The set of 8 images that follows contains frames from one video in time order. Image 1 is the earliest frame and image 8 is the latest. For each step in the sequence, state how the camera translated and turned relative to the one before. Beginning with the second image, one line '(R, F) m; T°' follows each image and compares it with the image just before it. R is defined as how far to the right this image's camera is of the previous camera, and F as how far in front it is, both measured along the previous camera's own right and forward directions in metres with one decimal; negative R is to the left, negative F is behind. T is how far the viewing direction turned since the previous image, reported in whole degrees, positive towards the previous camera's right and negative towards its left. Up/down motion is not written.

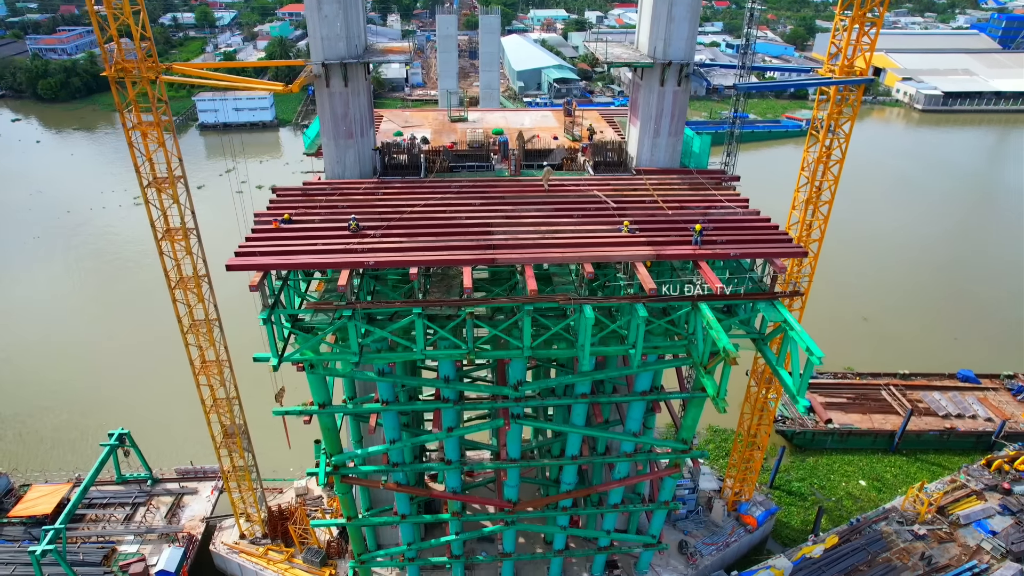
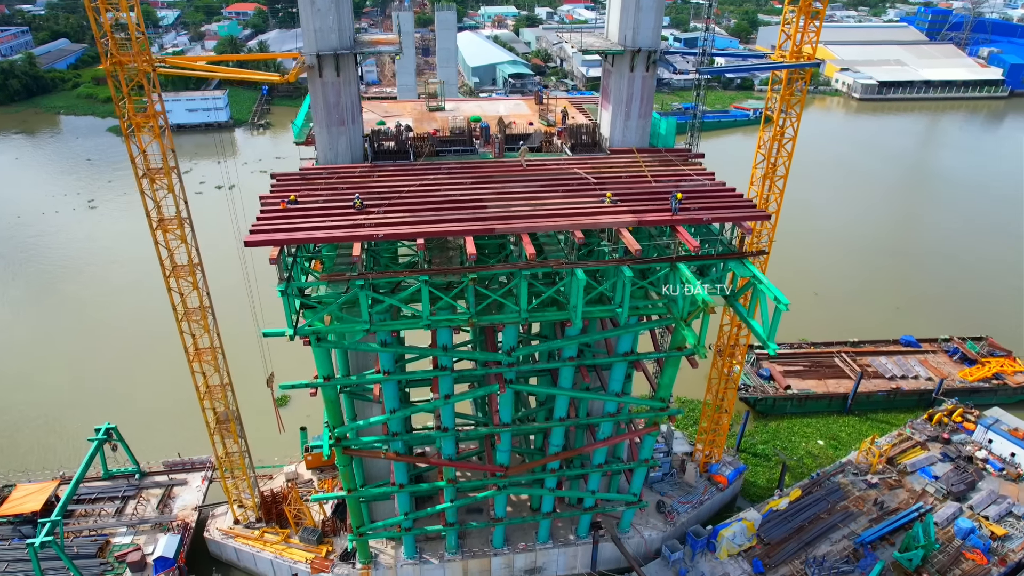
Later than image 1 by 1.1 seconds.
(-1.0, -1.3) m; +4°
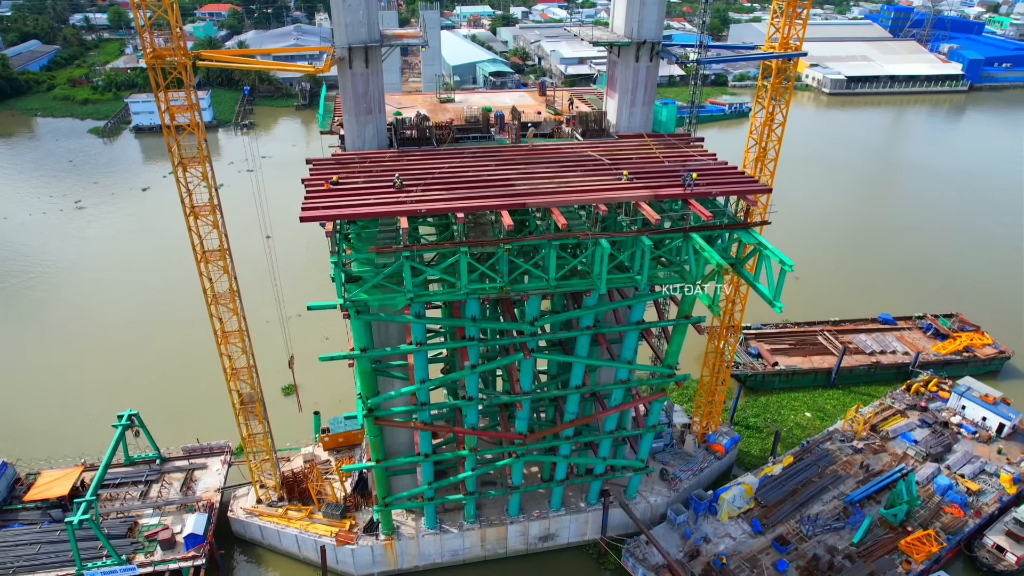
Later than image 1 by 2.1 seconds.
(-1.5, -1.5) m; +2°
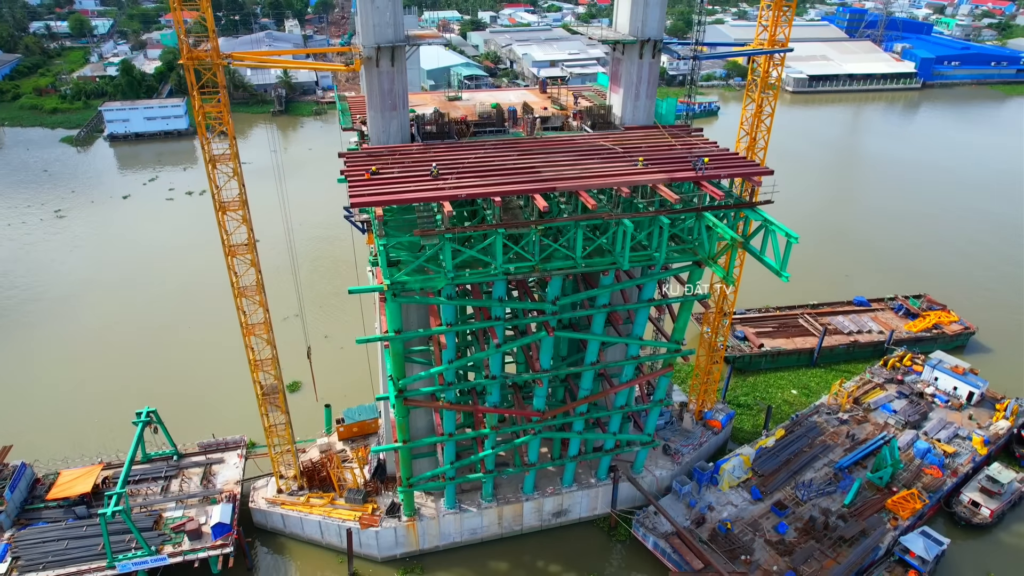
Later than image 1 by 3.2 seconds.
(-1.9, -1.4) m; +3°
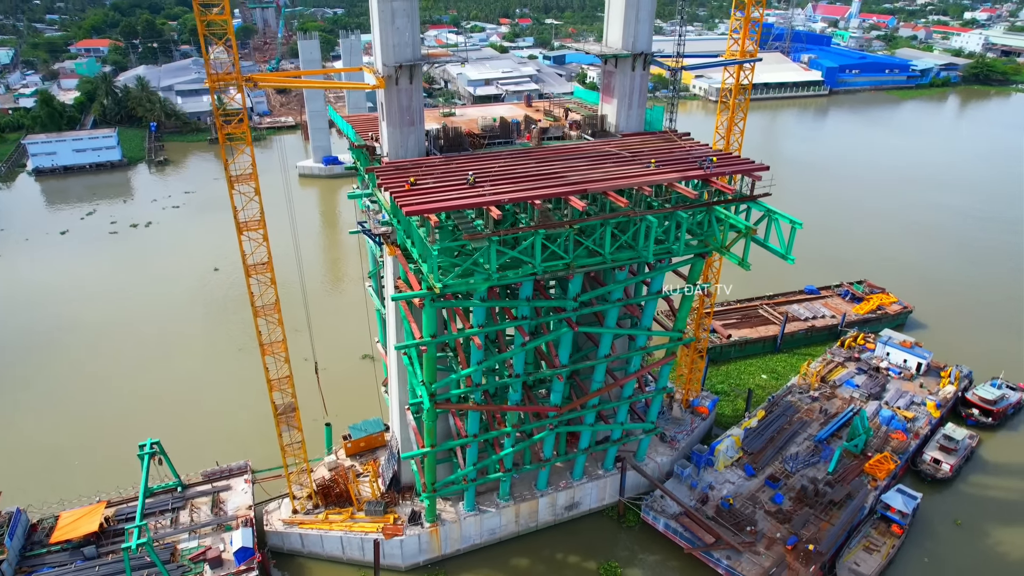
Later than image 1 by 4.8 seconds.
(-3.4, -1.1) m; +6°
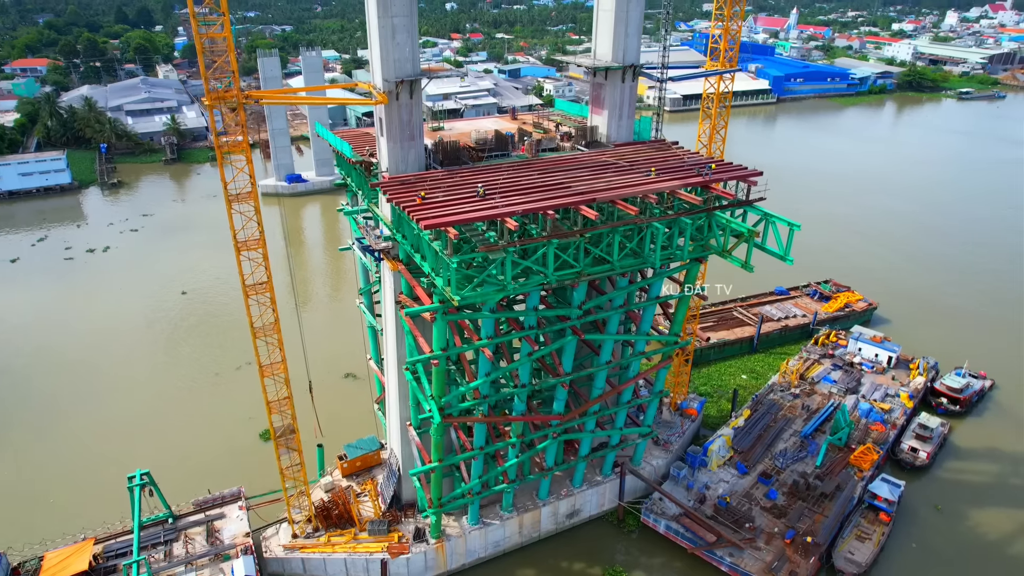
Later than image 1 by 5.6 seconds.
(-1.8, -0.1) m; +4°
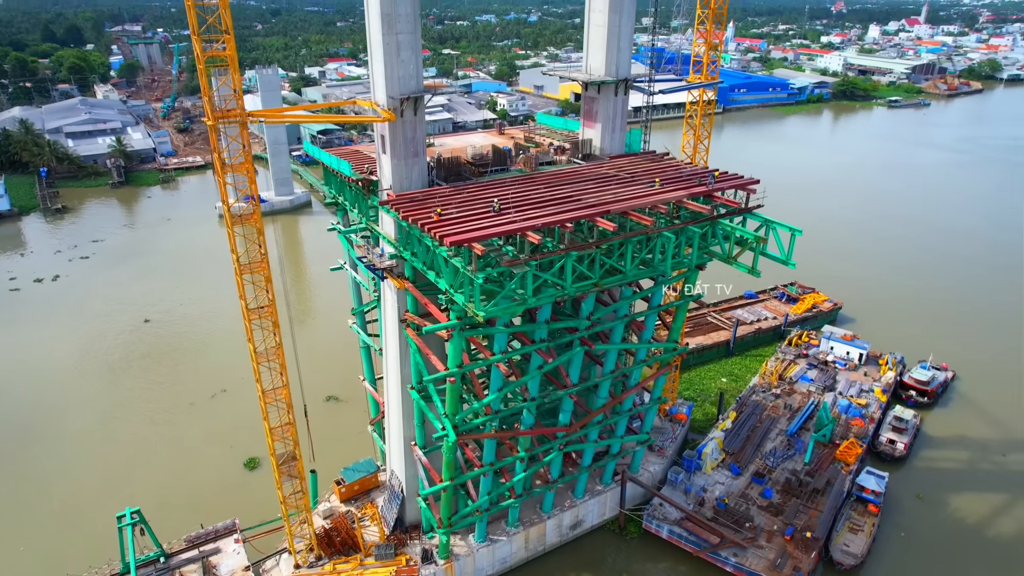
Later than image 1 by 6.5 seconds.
(-2.2, +0.1) m; +4°
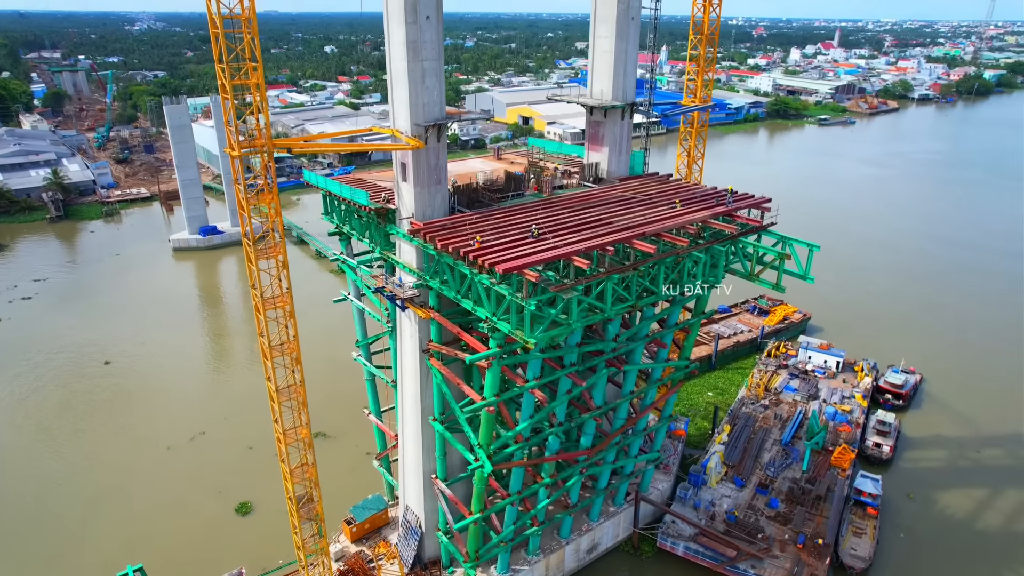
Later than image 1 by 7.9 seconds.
(-3.1, +0.3) m; +5°
